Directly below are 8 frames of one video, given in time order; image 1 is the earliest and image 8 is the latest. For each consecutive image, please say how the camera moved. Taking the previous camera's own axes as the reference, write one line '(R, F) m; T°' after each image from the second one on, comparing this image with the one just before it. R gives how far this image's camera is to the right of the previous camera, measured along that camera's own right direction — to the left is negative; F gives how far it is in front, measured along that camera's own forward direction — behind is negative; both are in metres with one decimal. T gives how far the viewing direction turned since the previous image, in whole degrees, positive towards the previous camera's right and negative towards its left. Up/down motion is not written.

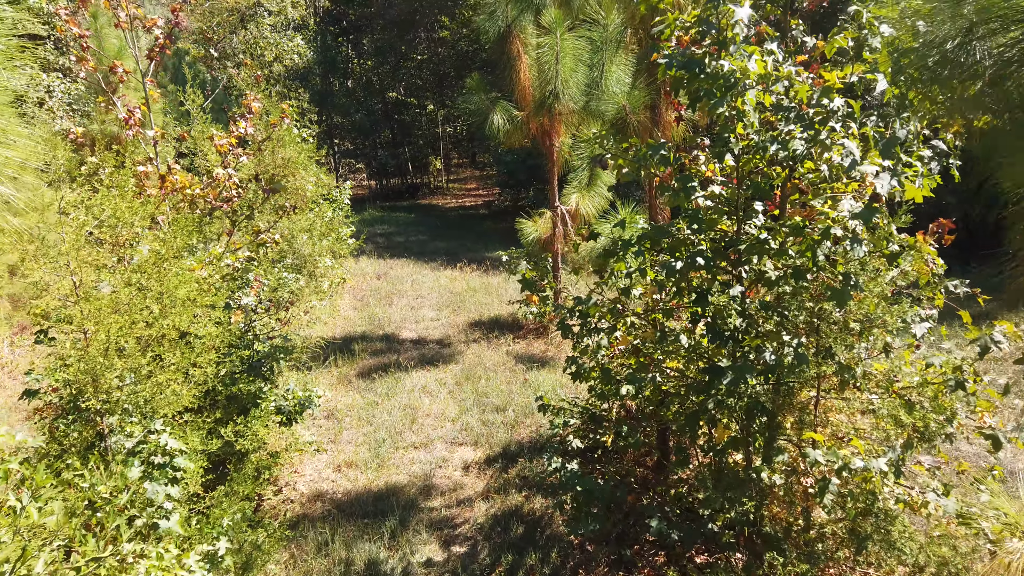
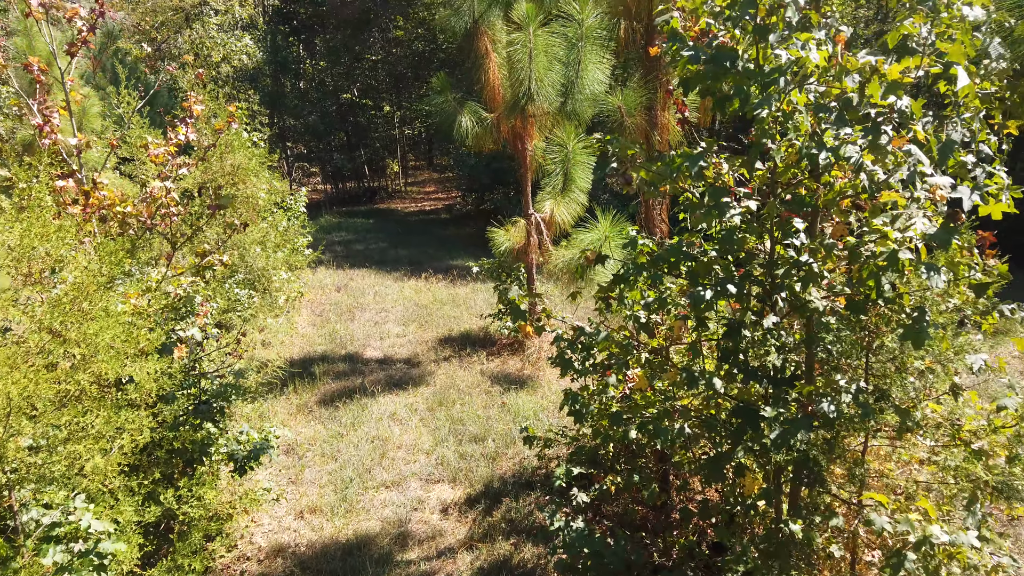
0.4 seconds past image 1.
(-0.1, +0.4) m; +3°
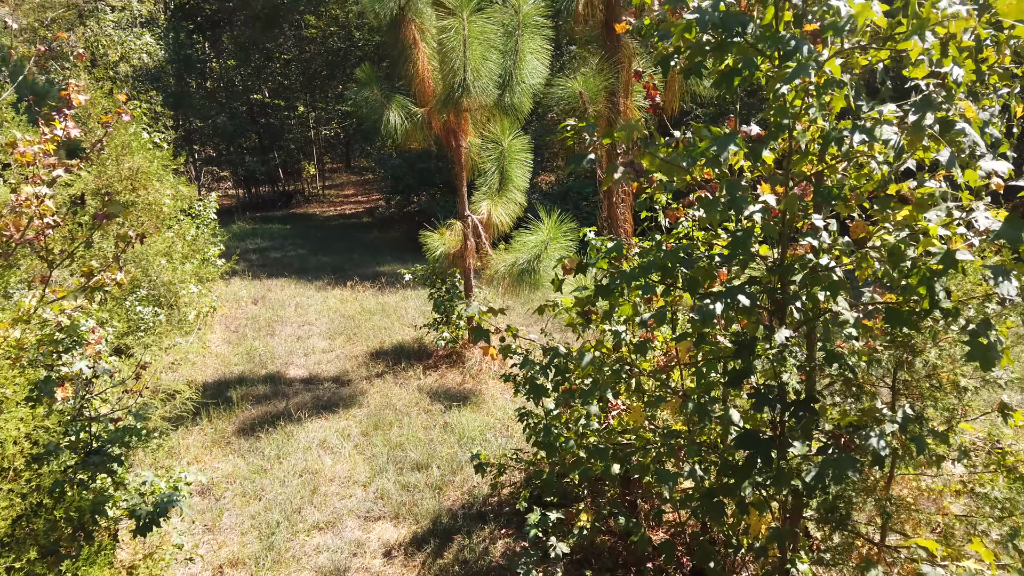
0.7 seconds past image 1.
(-0.1, +0.4) m; +6°
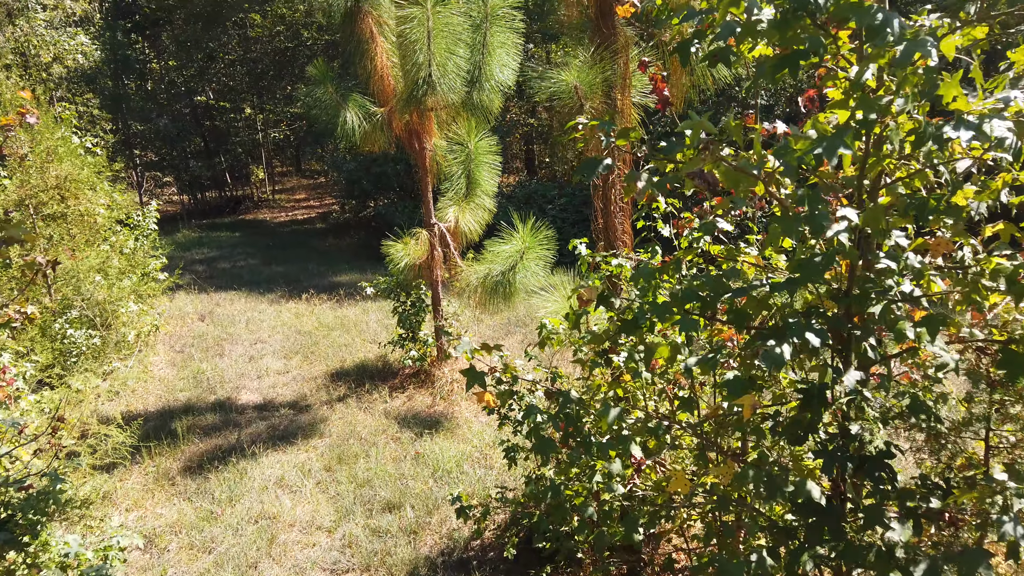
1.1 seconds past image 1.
(-0.1, +0.3) m; +3°
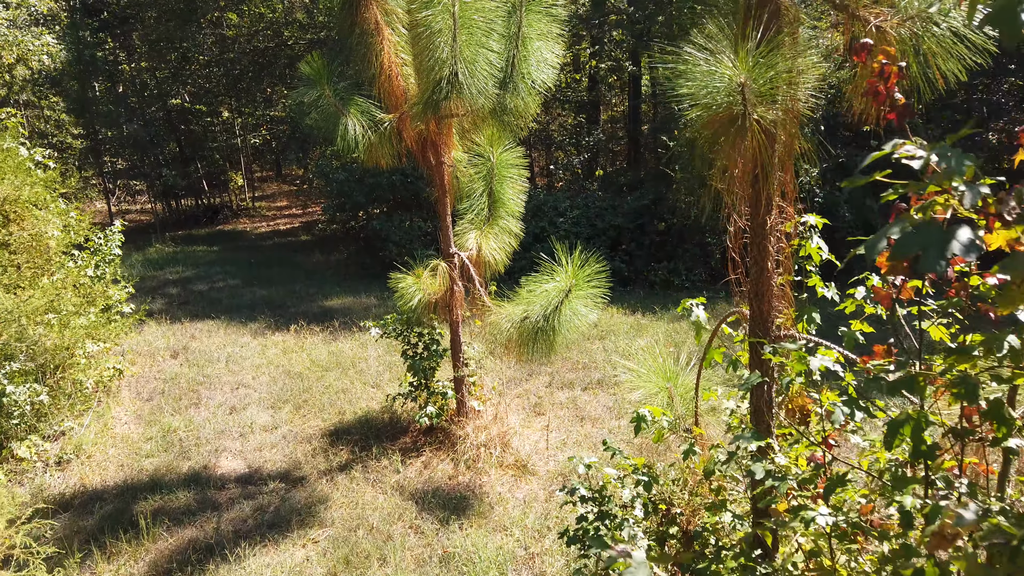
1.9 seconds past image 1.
(-0.3, +0.8) m; +1°
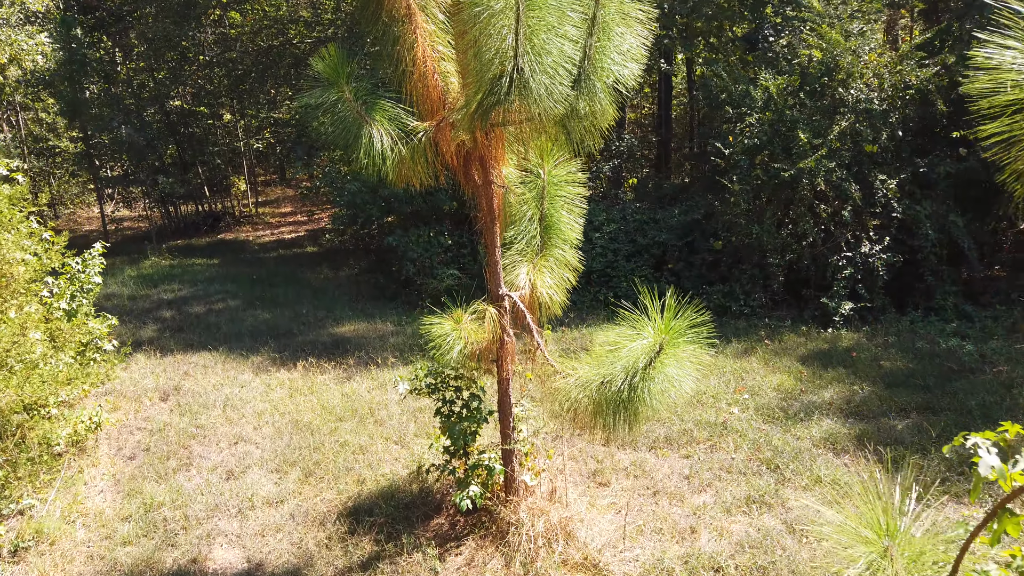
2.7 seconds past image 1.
(-0.2, +0.7) m; 0°
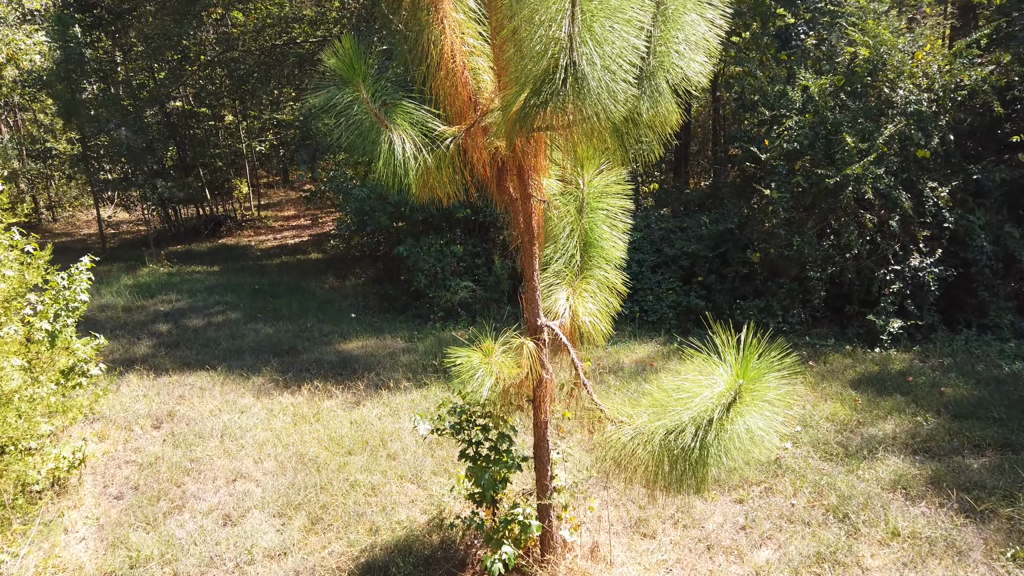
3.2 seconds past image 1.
(-0.1, +0.4) m; 0°
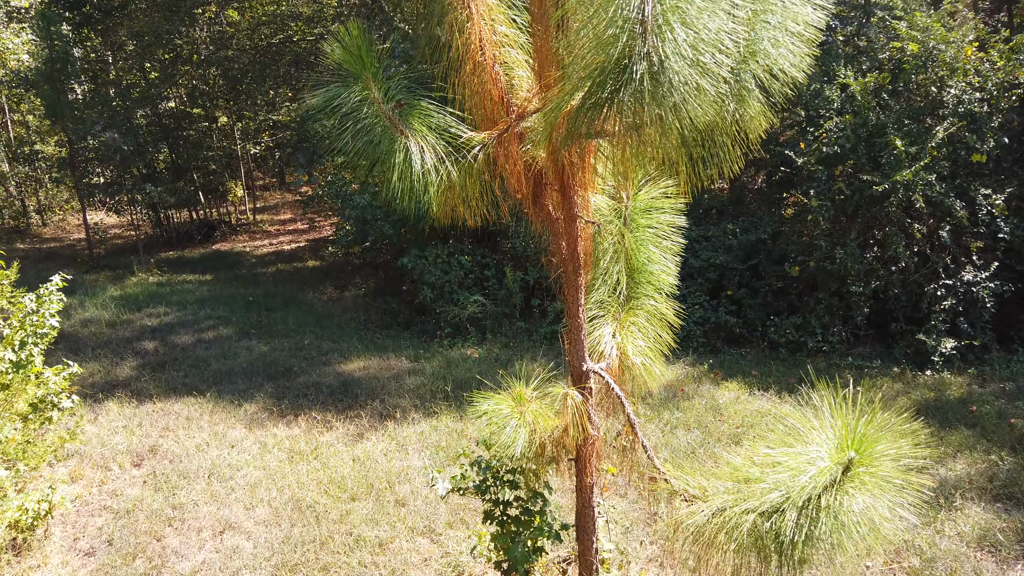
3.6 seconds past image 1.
(-0.1, +0.4) m; 0°
